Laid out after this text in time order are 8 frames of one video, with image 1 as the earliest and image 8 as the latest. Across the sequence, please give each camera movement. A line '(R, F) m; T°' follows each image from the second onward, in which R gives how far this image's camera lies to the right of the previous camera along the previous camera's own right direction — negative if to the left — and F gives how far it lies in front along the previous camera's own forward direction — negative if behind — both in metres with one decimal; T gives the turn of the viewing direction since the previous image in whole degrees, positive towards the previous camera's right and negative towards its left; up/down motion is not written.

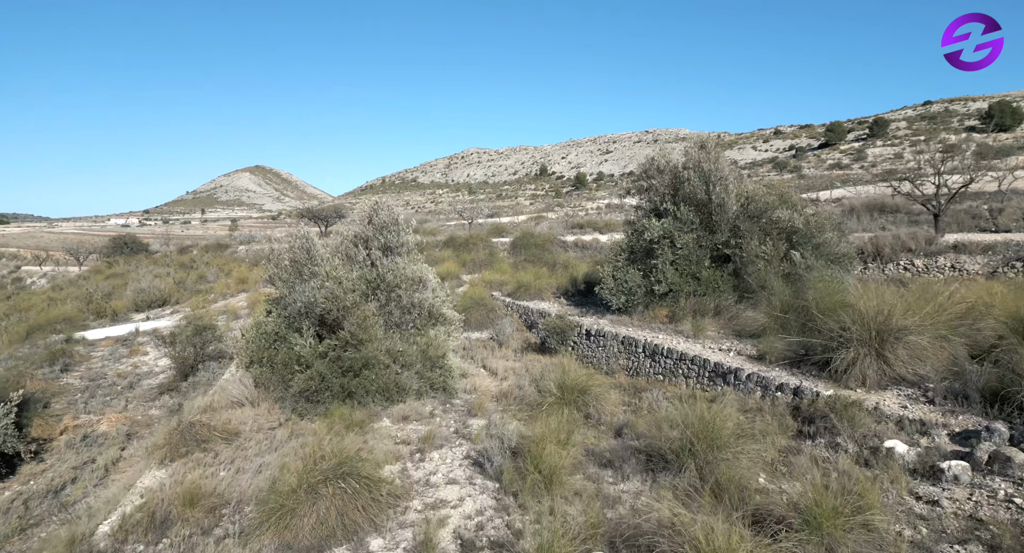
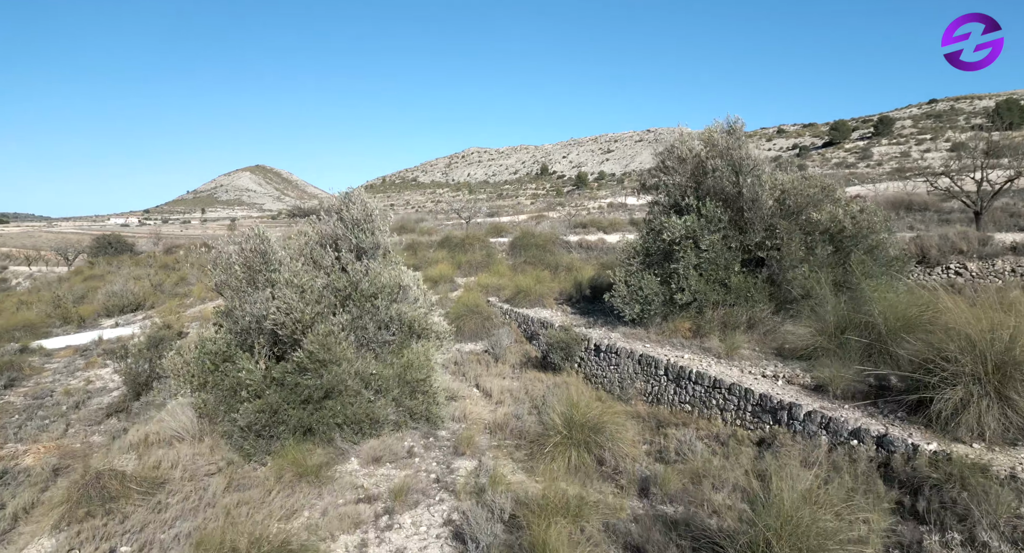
(+0.1, +1.7) m; 0°
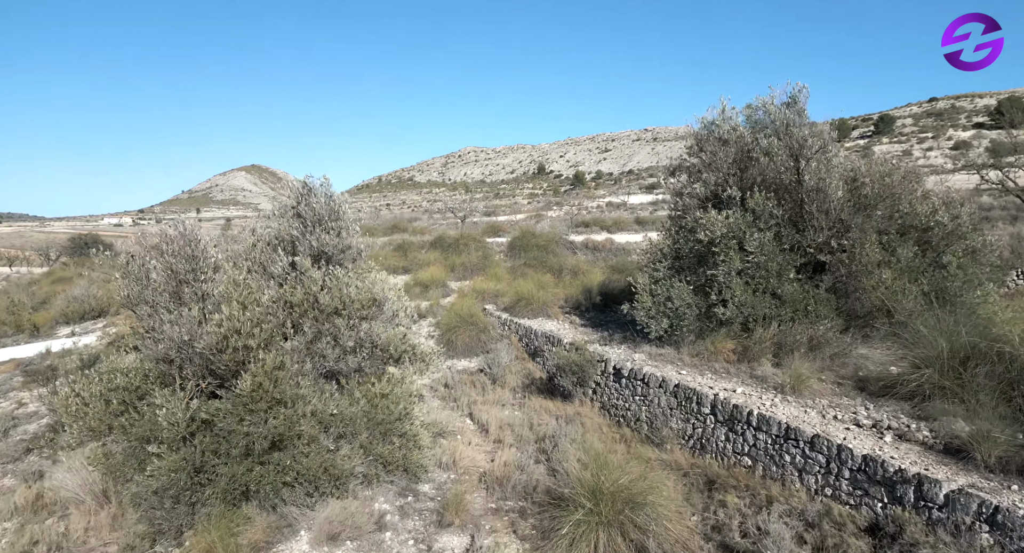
(-0.1, +1.9) m; 0°
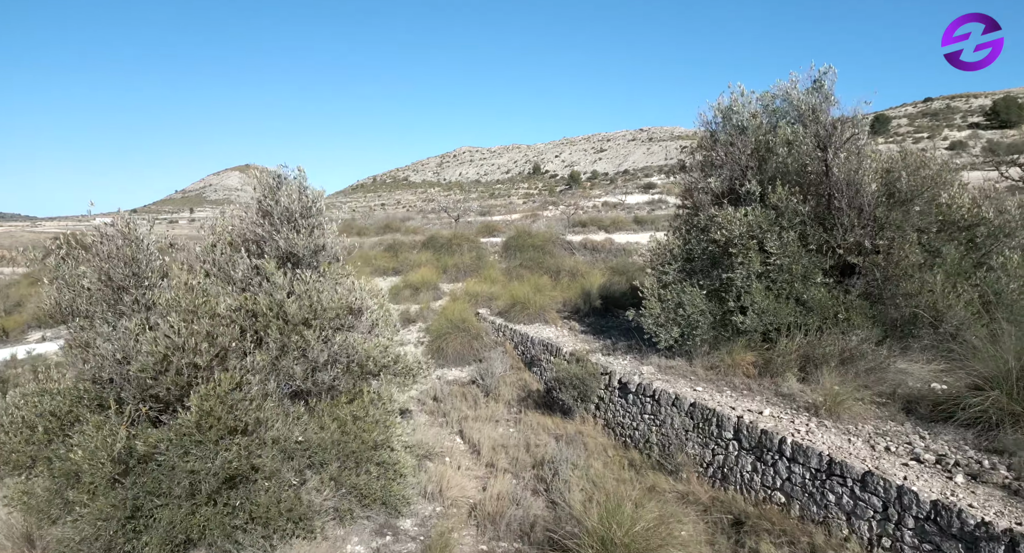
(0.0, +0.9) m; 0°
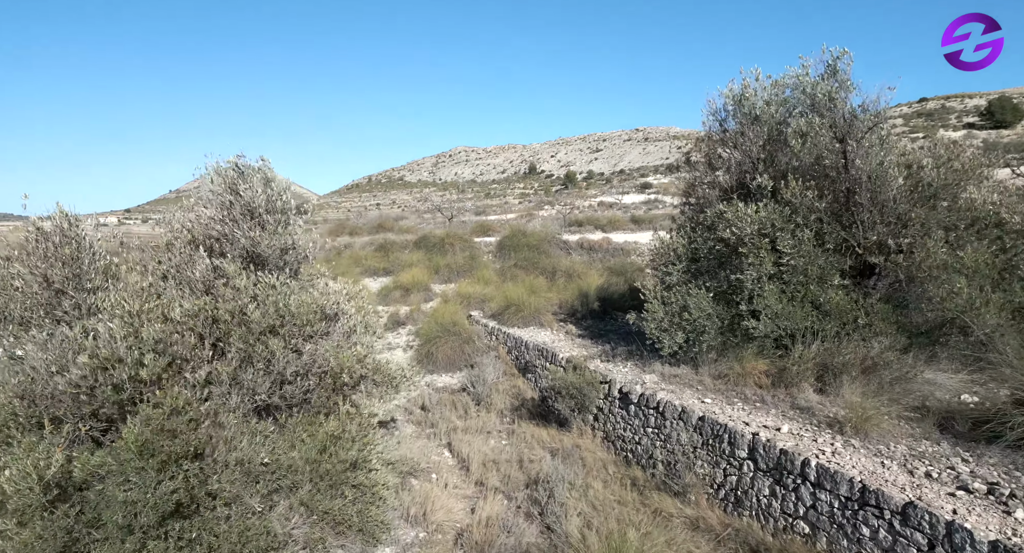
(0.0, +0.6) m; 0°
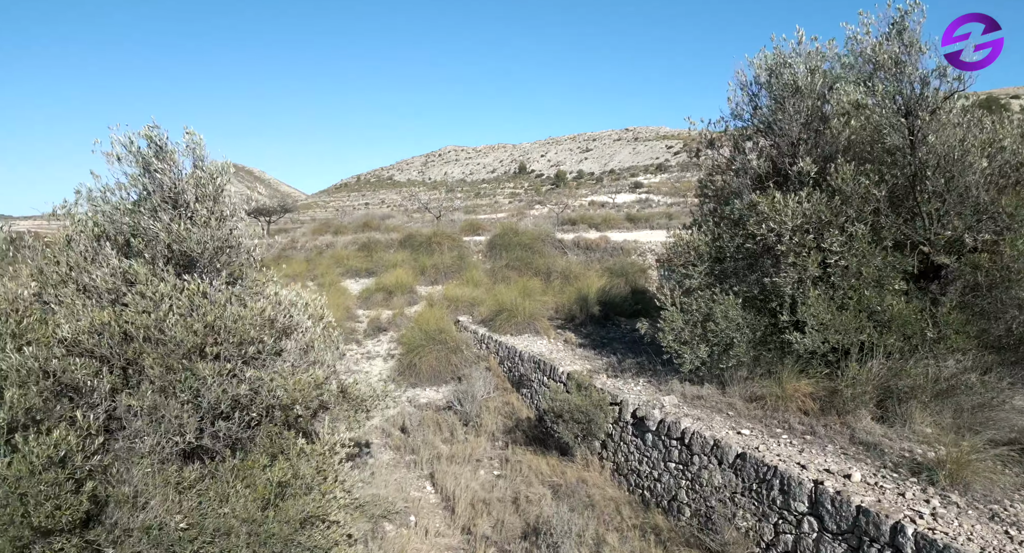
(0.0, +1.1) m; +1°
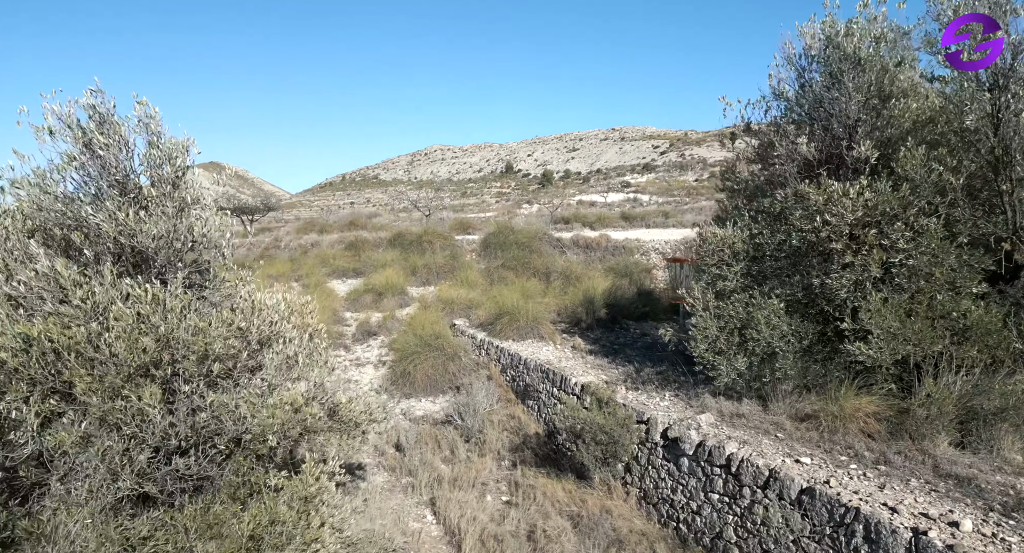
(-0.3, +0.8) m; +1°
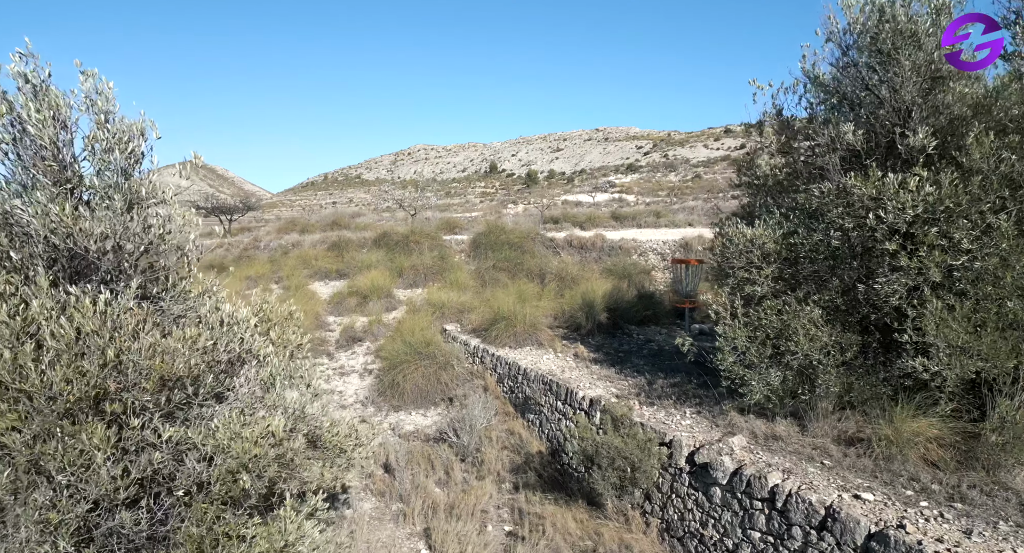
(-0.2, +0.7) m; +2°
